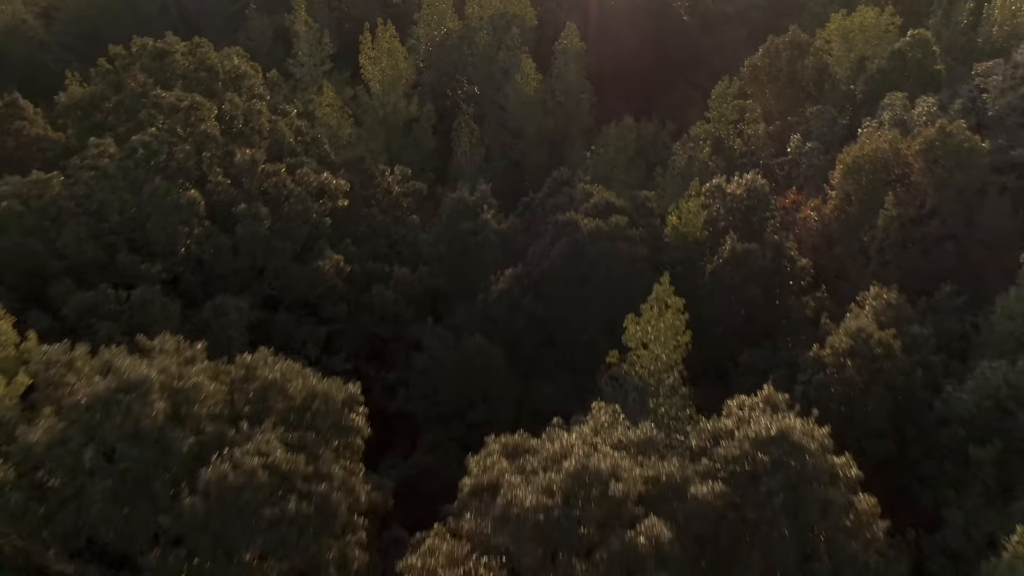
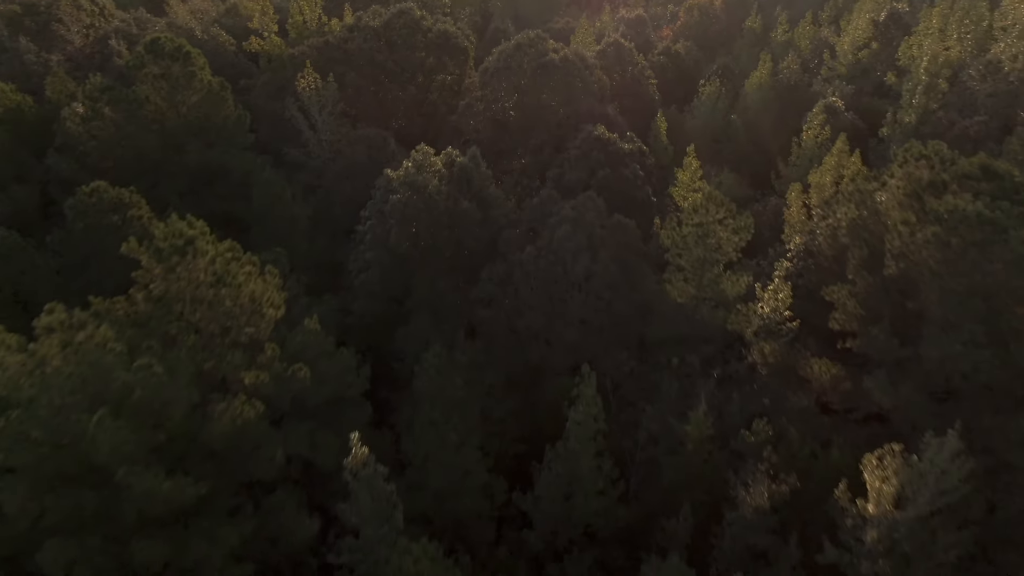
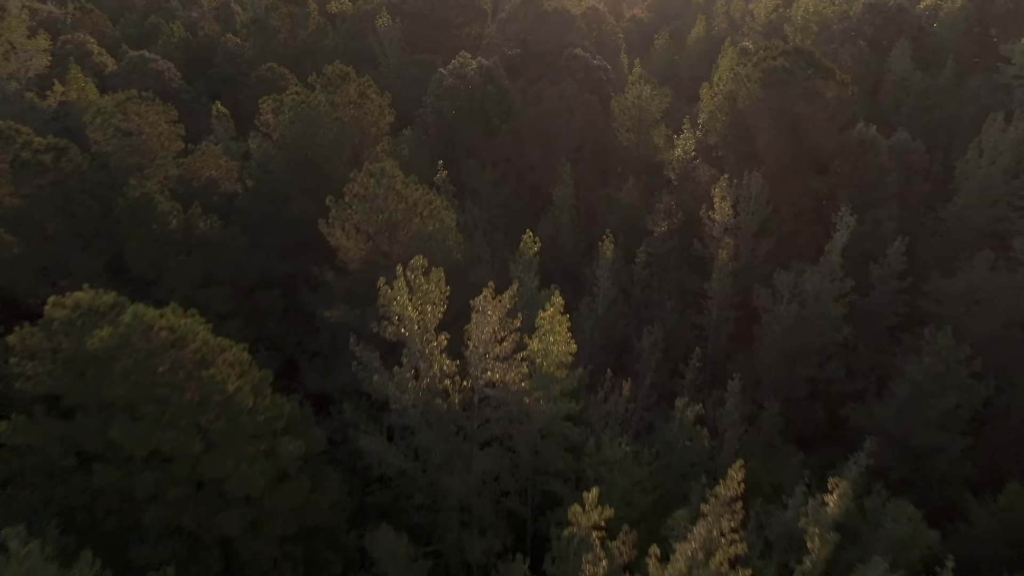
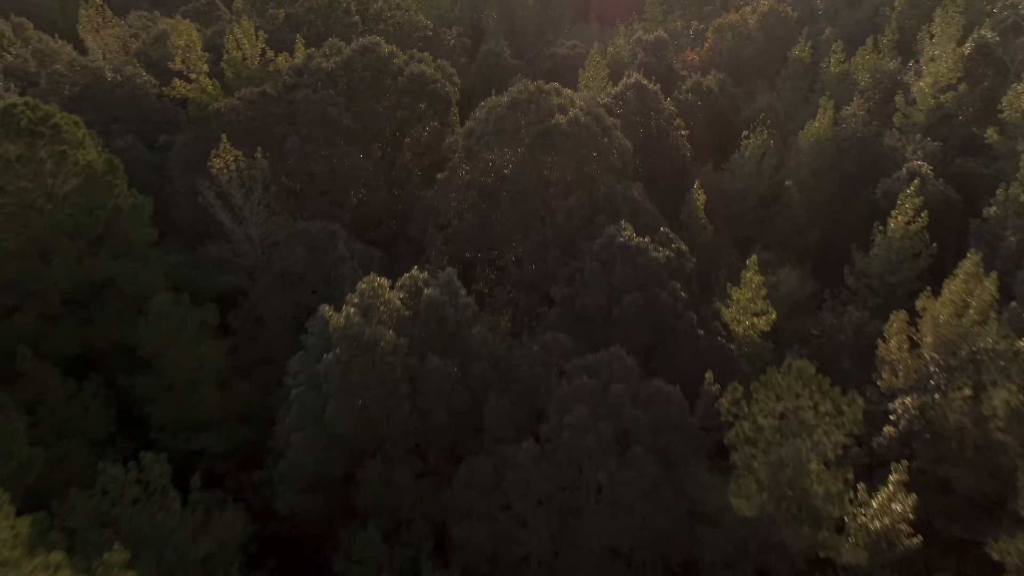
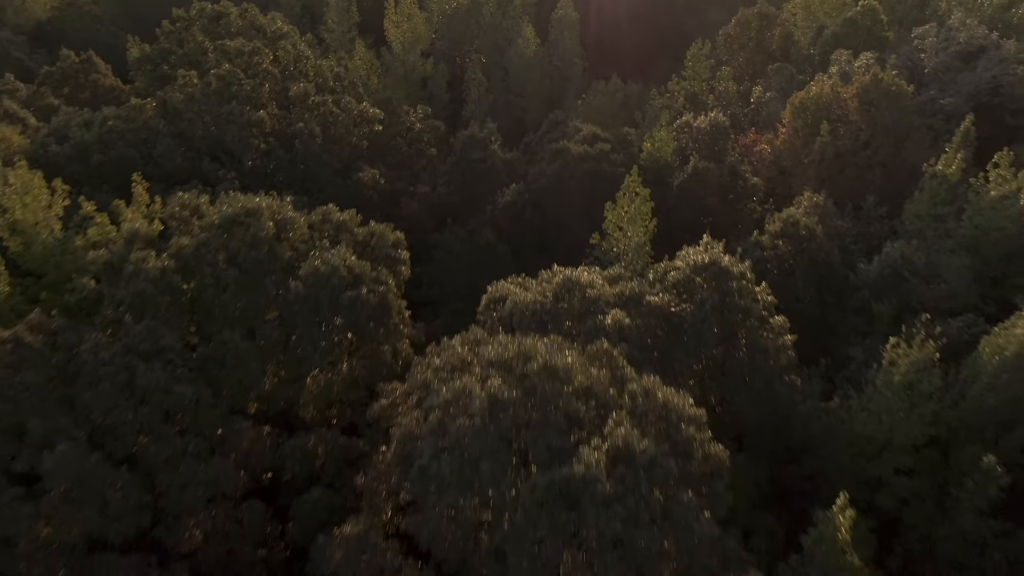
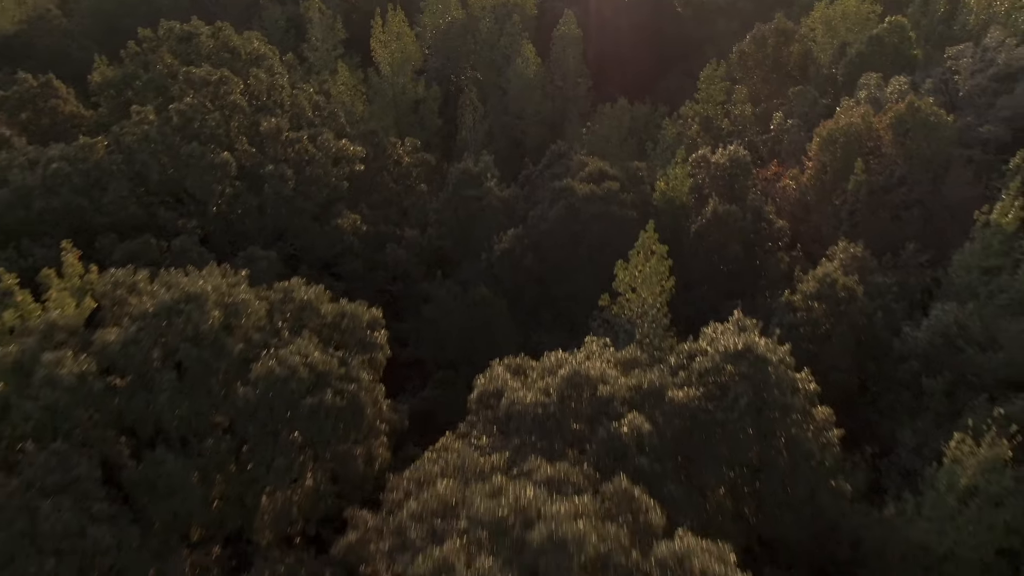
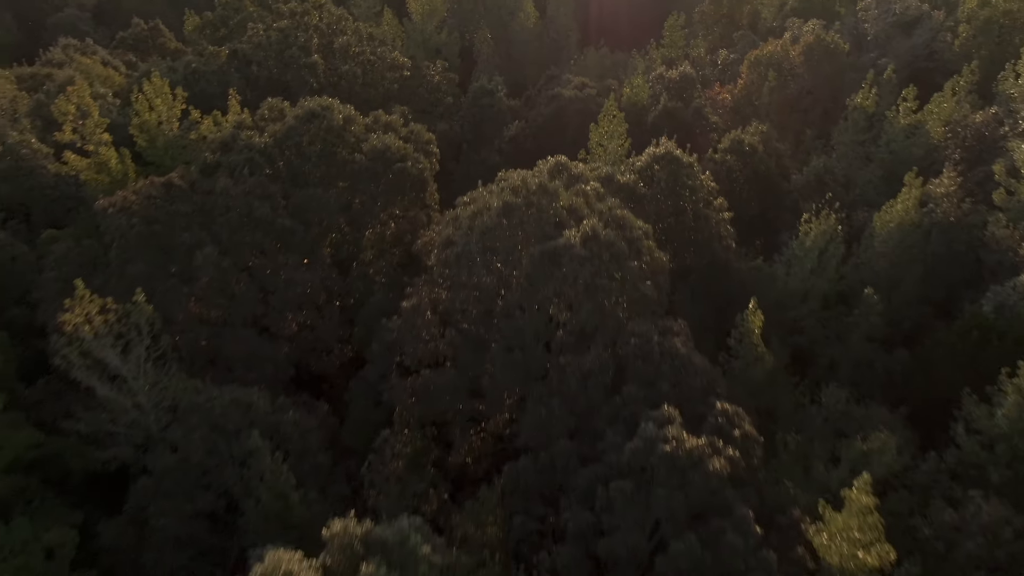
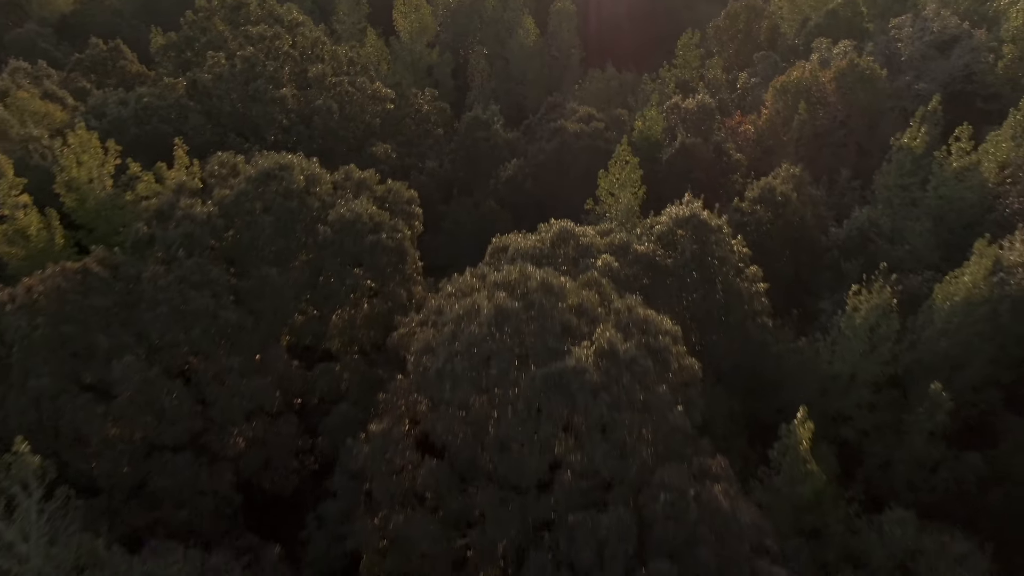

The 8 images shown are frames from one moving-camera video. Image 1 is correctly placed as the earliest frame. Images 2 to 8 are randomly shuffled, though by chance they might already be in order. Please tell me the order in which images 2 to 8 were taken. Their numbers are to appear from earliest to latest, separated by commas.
6, 5, 8, 7, 4, 2, 3
